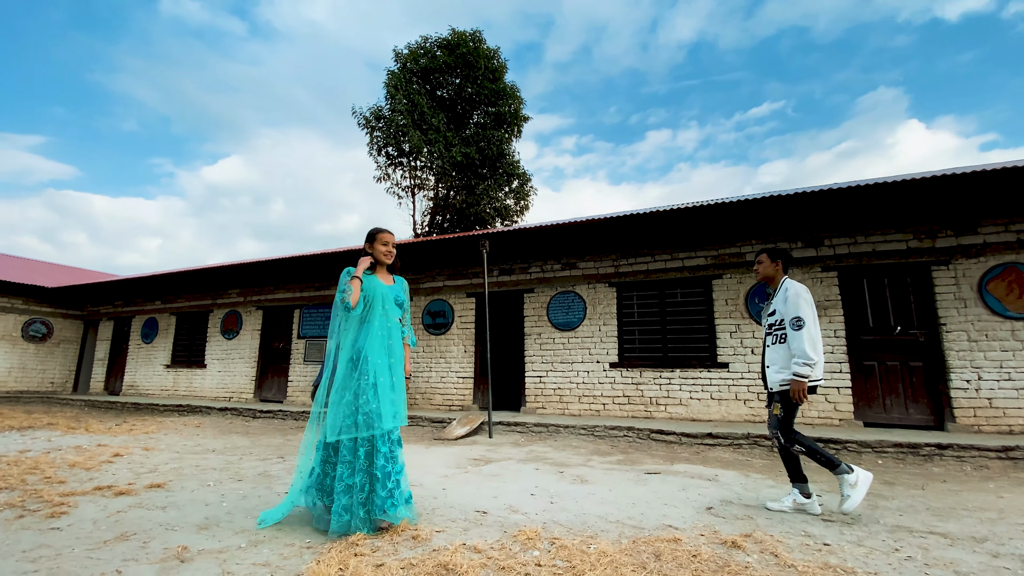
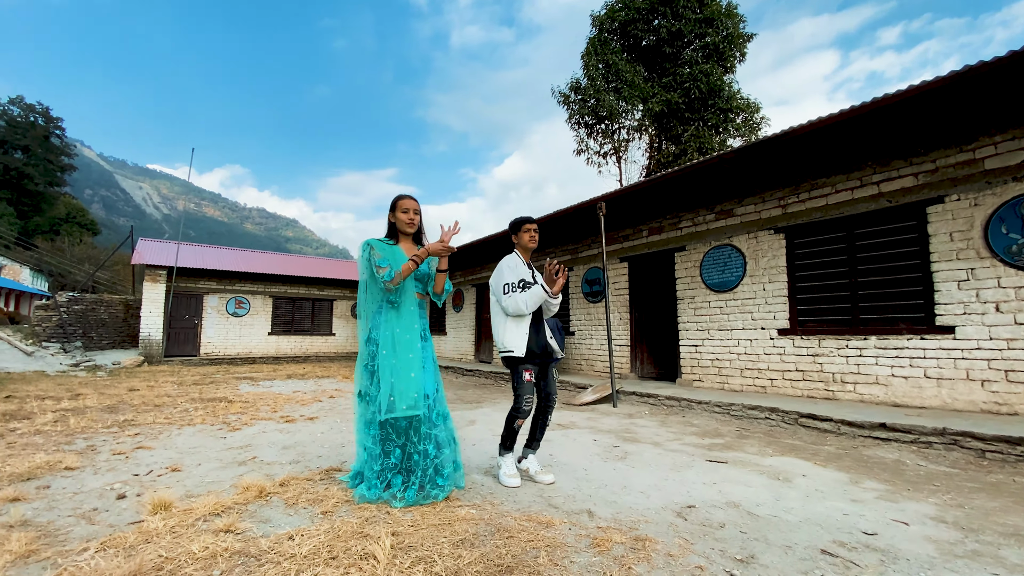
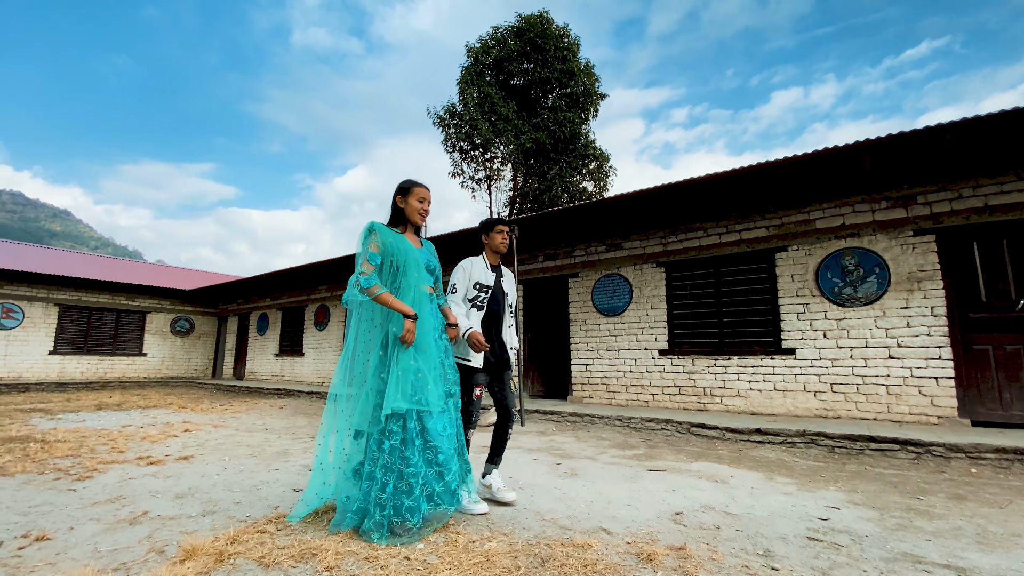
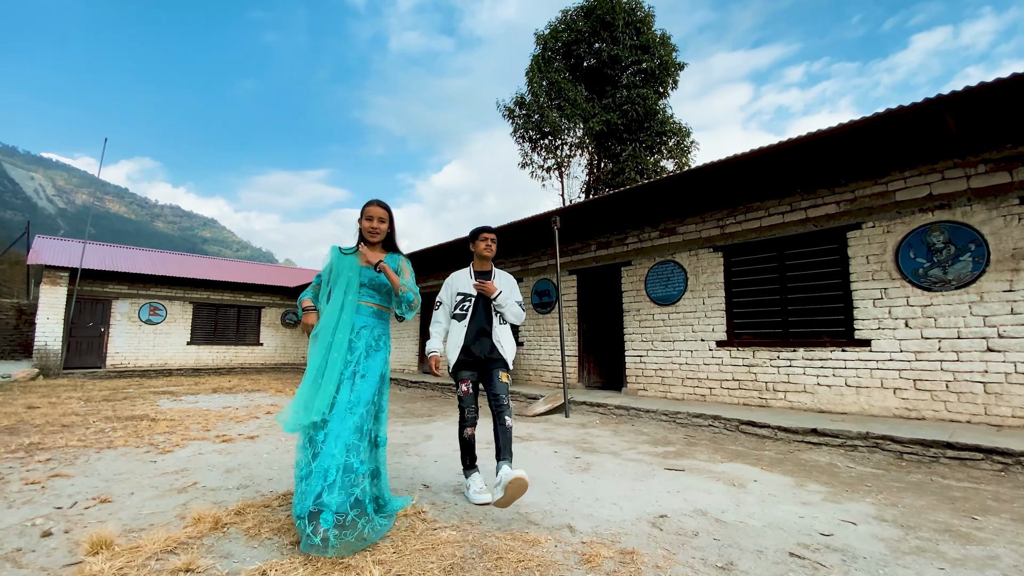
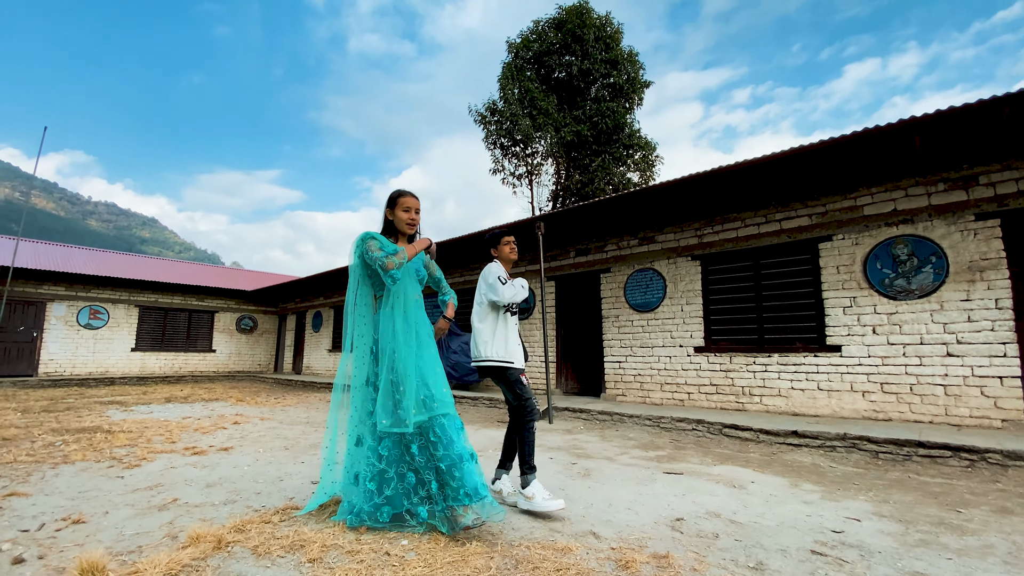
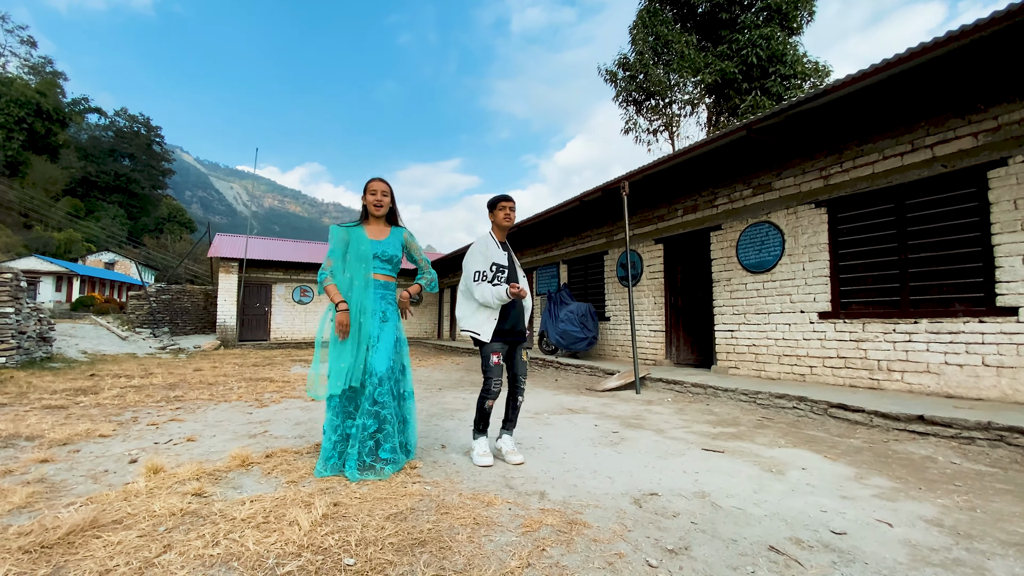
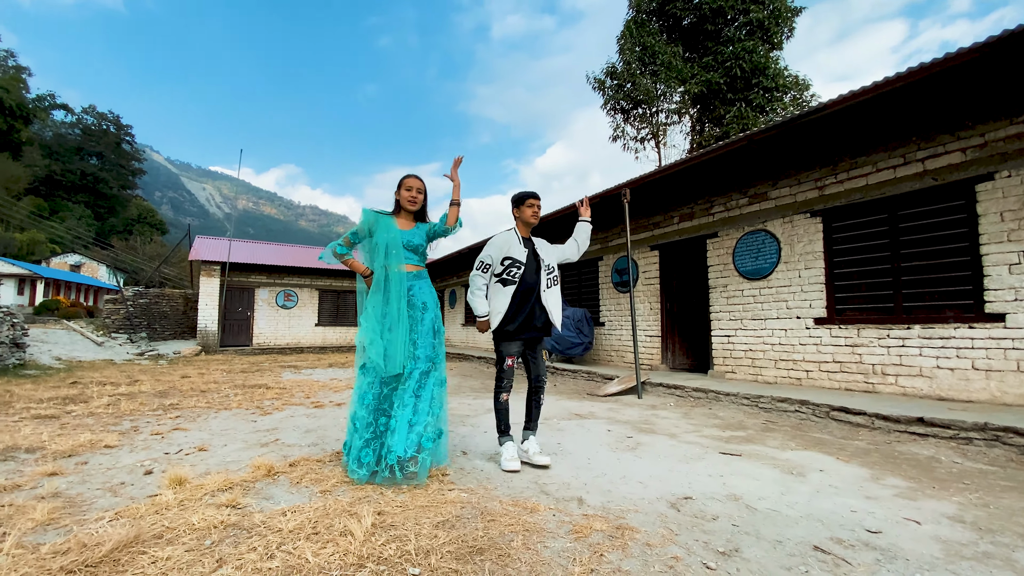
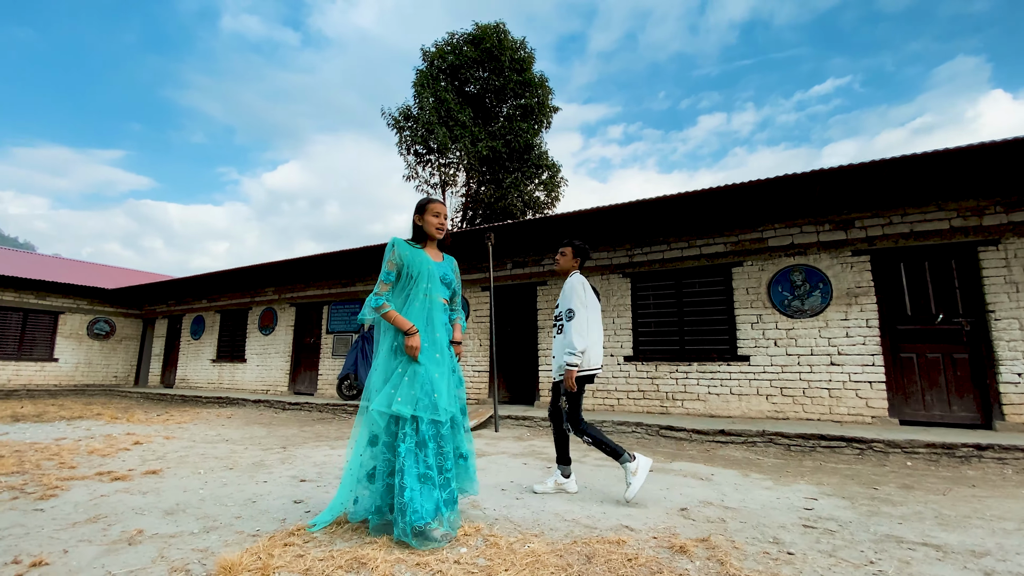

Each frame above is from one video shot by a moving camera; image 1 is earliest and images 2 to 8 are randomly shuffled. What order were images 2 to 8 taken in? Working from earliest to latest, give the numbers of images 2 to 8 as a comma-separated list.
8, 3, 5, 4, 2, 7, 6
